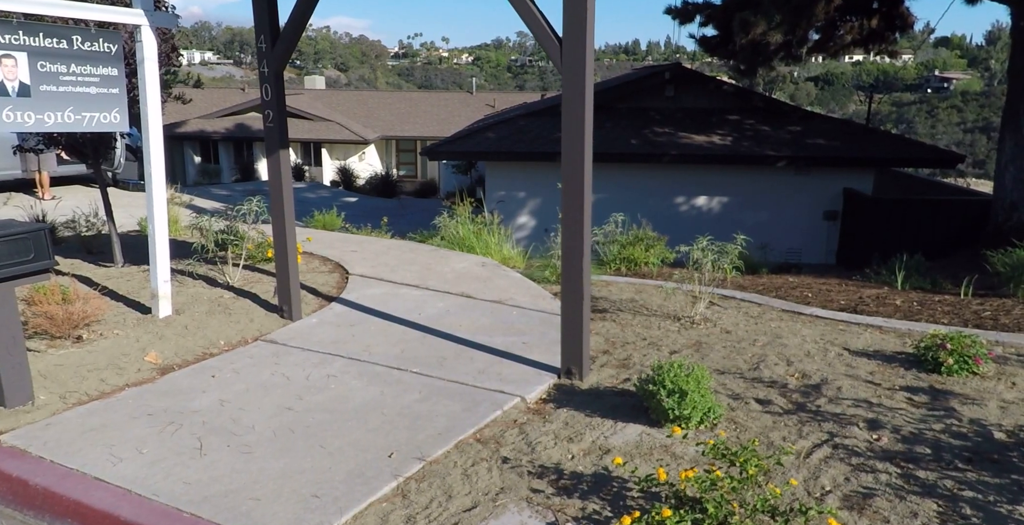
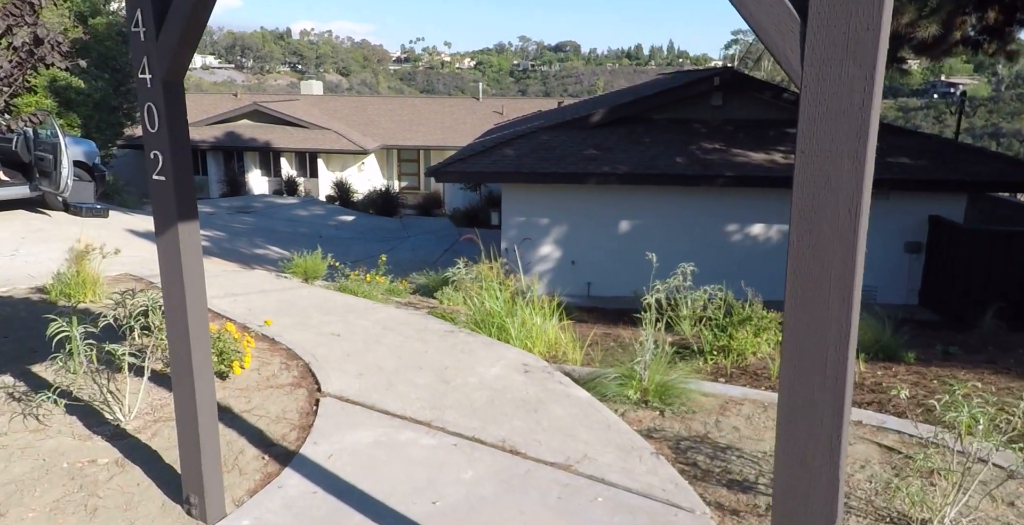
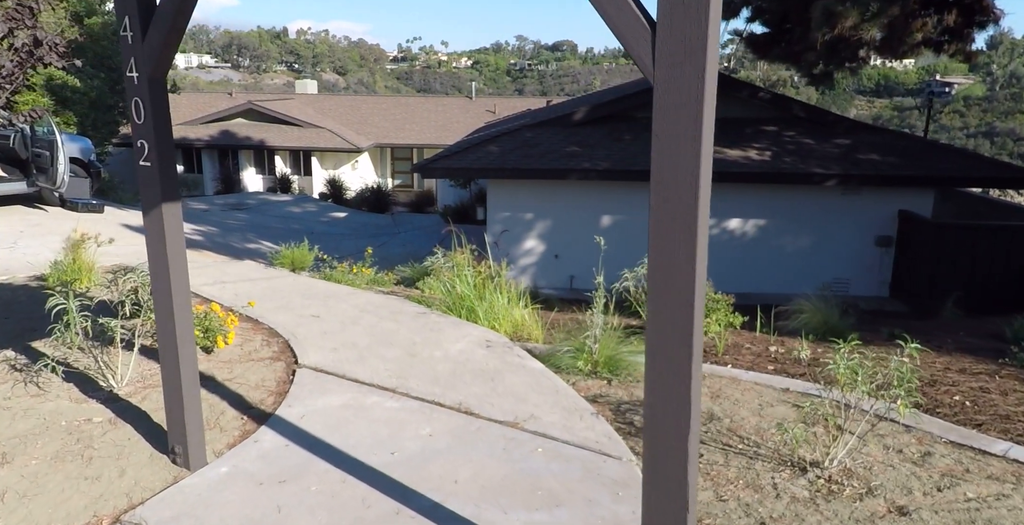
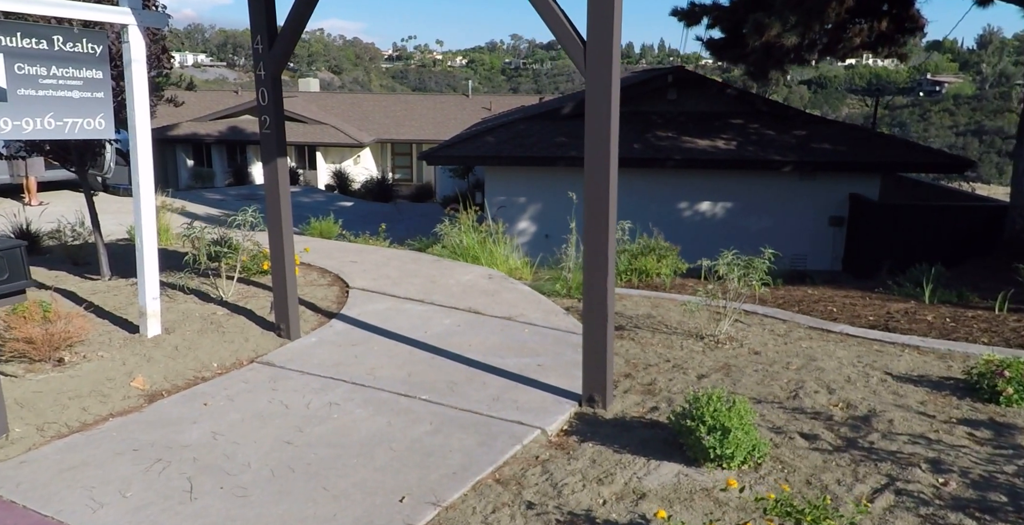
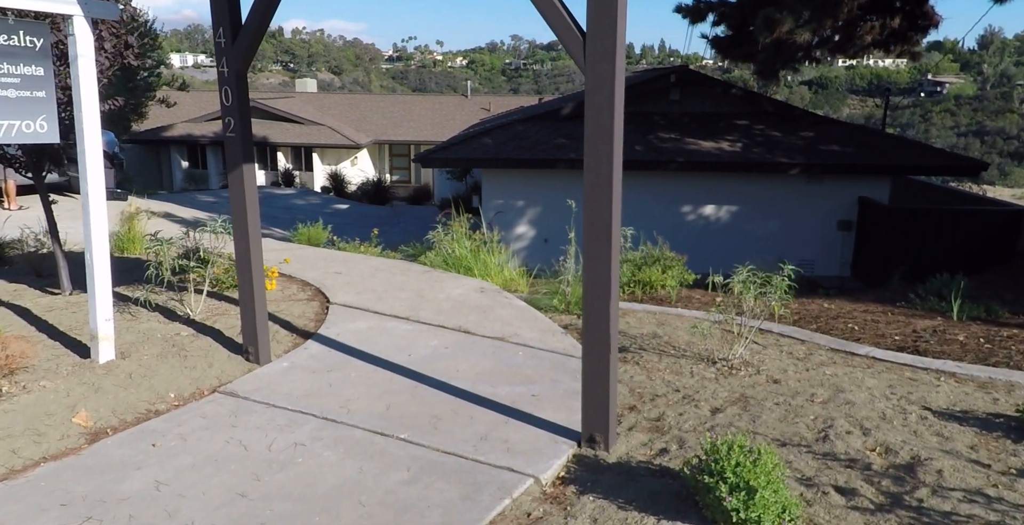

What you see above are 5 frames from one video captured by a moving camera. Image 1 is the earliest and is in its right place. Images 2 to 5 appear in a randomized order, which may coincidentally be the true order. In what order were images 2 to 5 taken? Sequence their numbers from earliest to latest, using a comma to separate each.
4, 5, 3, 2
